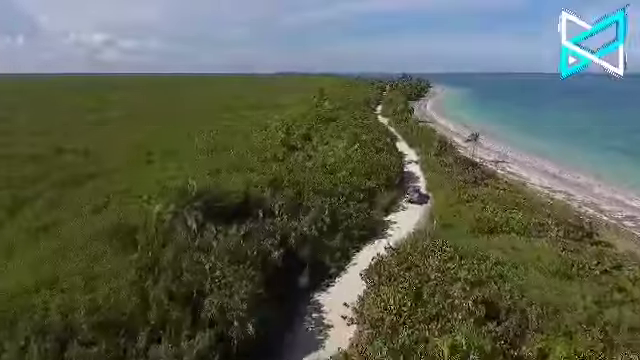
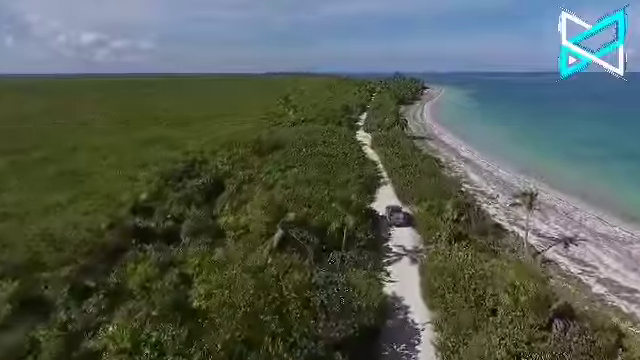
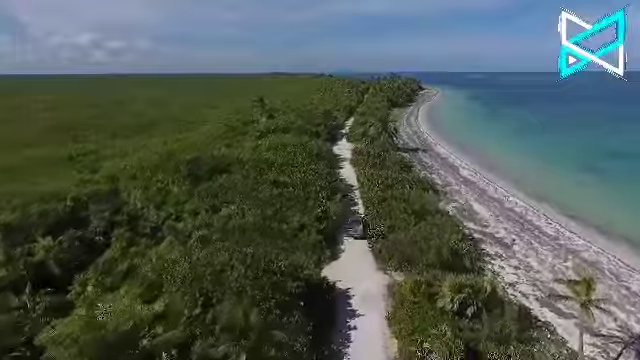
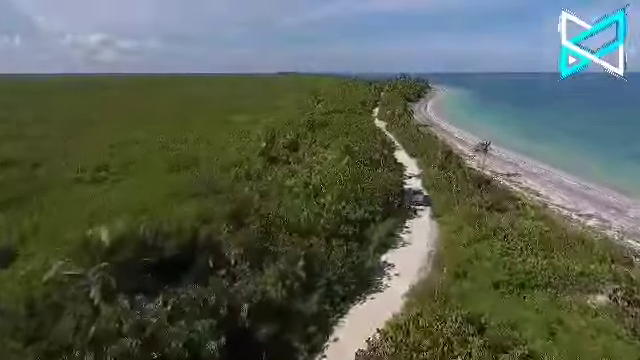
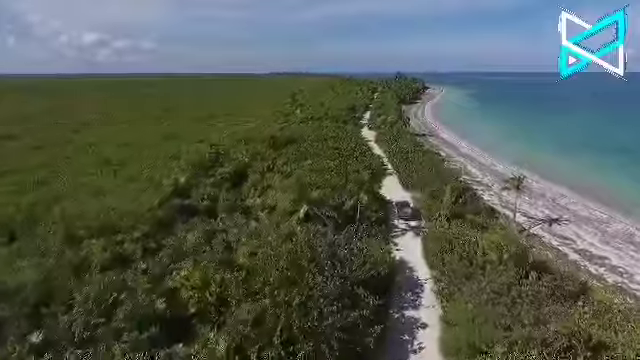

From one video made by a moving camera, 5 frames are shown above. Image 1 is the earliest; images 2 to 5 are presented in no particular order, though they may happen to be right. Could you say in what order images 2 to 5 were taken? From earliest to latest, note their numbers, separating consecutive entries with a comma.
4, 5, 2, 3
